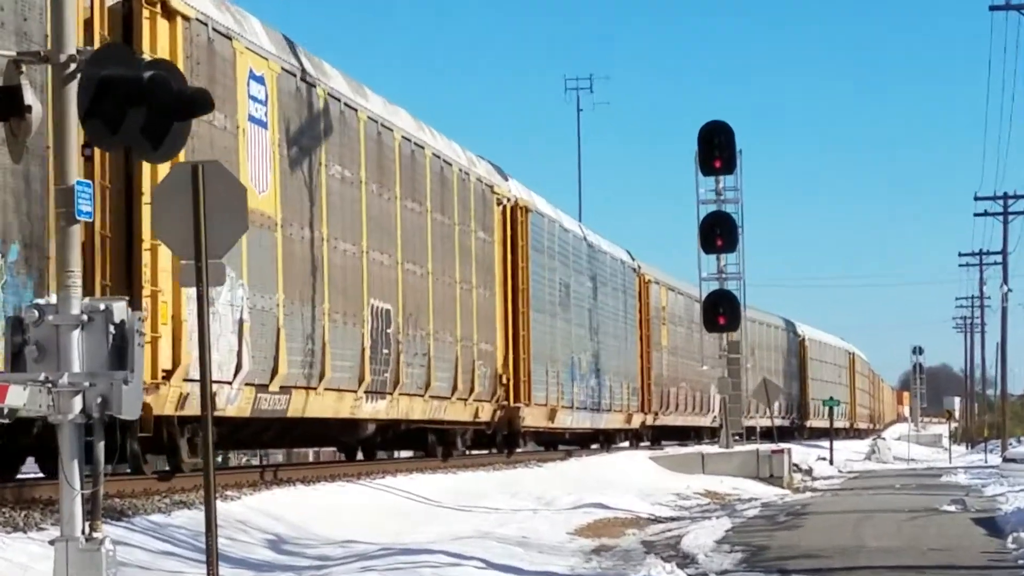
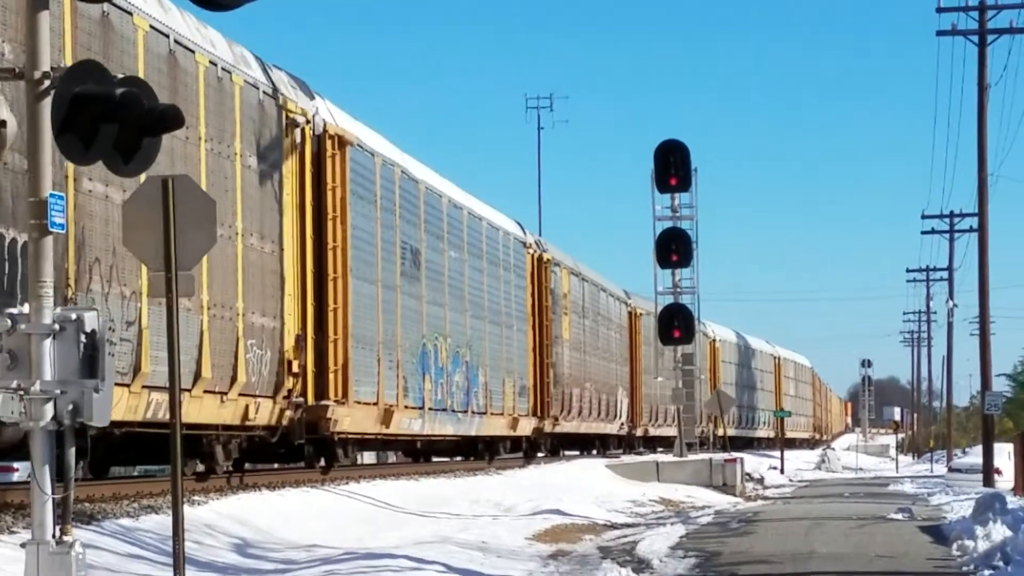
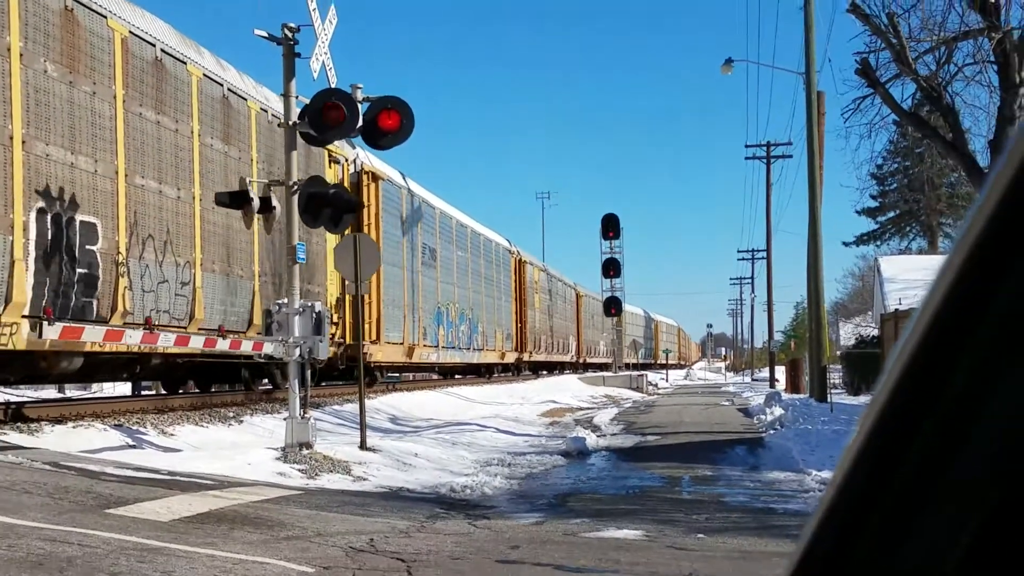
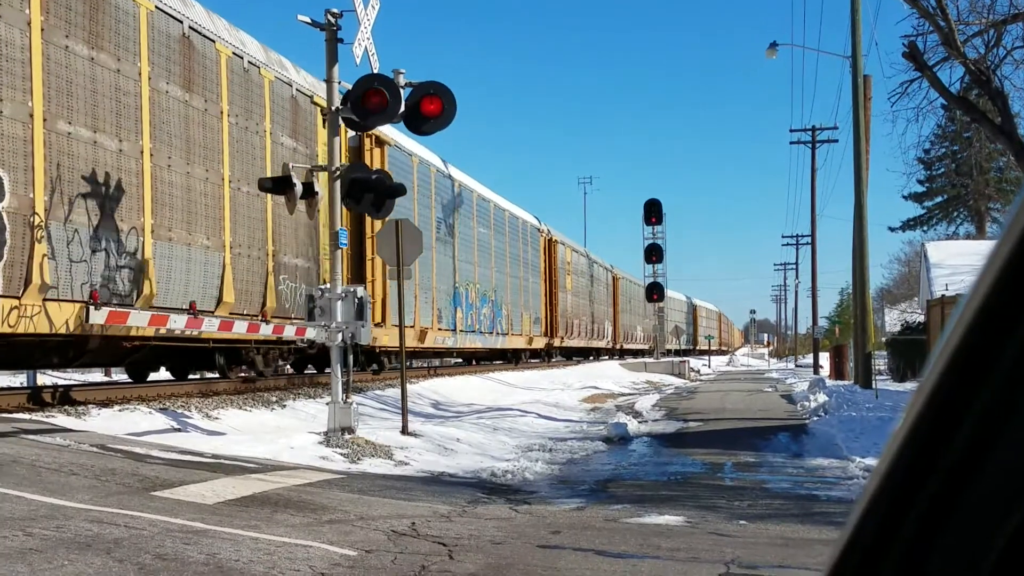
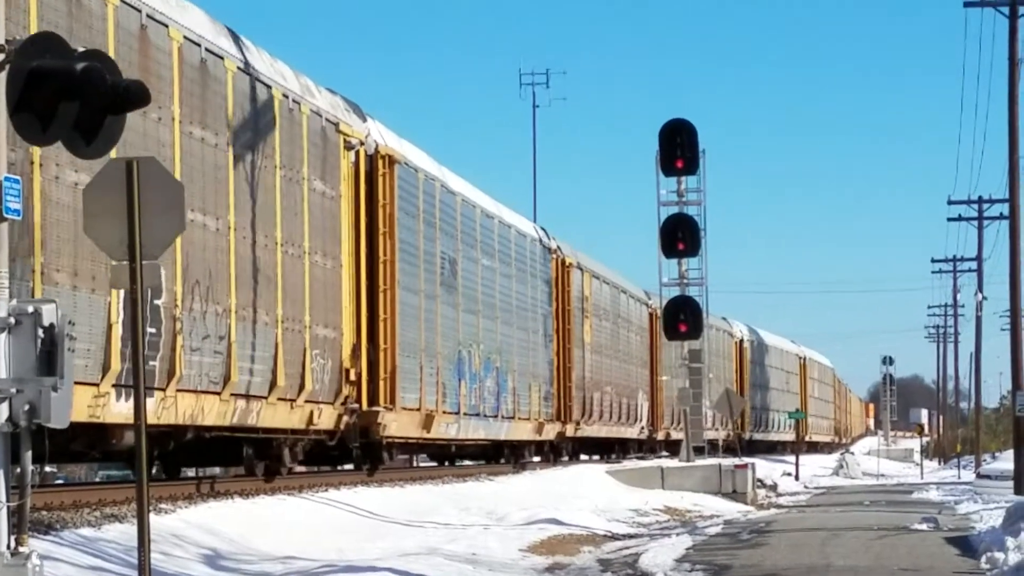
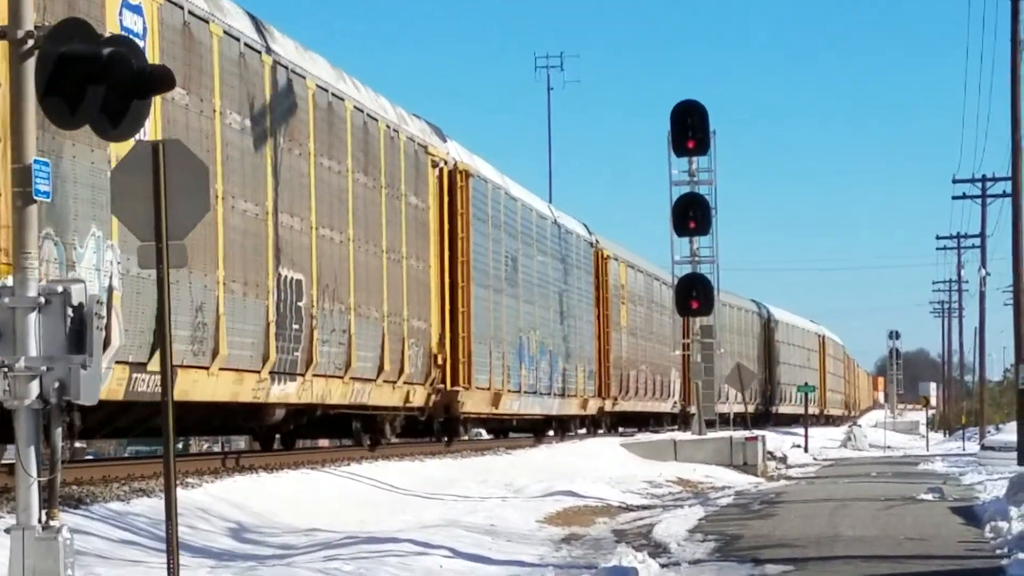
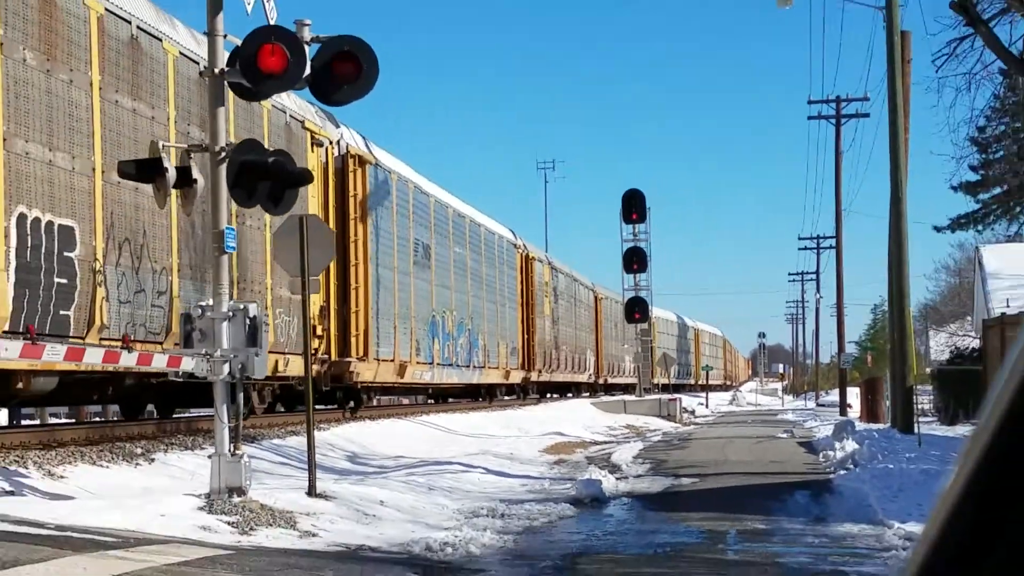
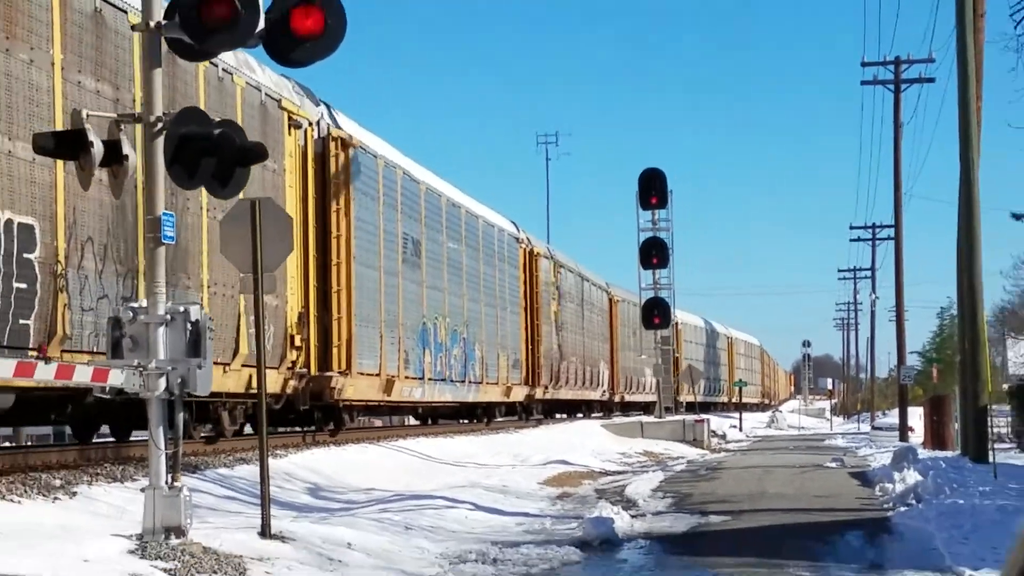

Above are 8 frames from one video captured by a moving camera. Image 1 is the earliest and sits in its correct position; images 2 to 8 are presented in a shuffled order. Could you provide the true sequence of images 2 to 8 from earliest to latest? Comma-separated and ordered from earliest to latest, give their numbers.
6, 5, 2, 8, 7, 3, 4
